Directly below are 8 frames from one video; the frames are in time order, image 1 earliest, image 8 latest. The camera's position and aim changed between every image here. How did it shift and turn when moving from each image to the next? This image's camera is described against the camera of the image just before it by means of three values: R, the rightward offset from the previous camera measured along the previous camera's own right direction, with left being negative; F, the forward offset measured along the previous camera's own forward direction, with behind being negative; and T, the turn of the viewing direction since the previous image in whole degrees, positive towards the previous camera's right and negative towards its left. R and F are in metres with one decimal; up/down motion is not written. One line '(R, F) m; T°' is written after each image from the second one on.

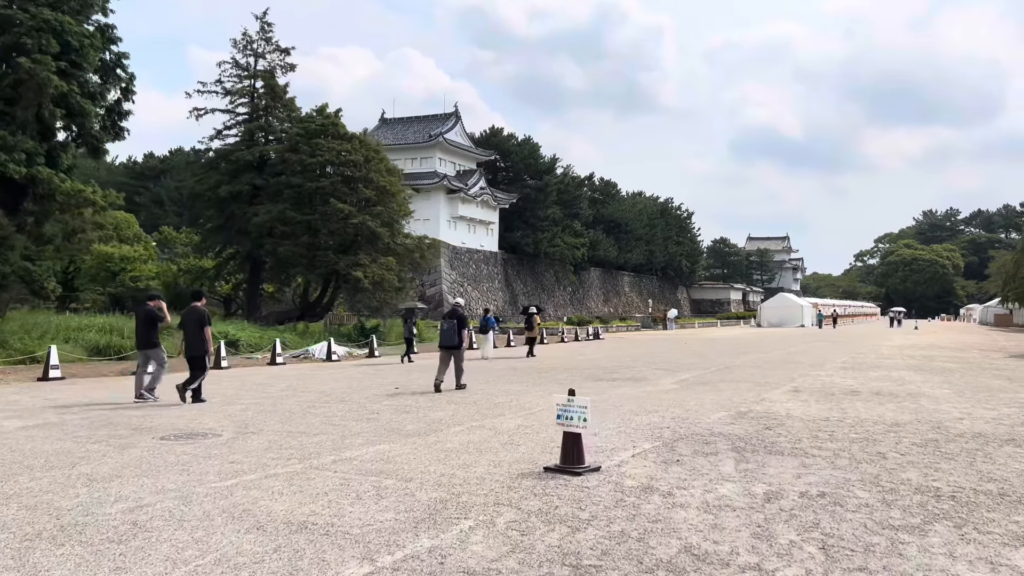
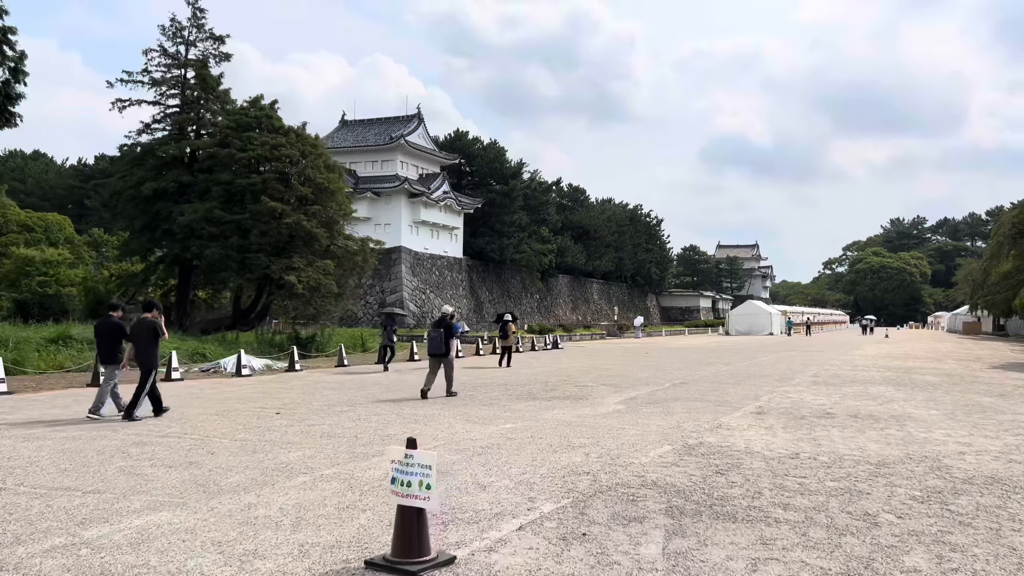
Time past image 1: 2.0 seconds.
(+0.8, +2.1) m; +2°
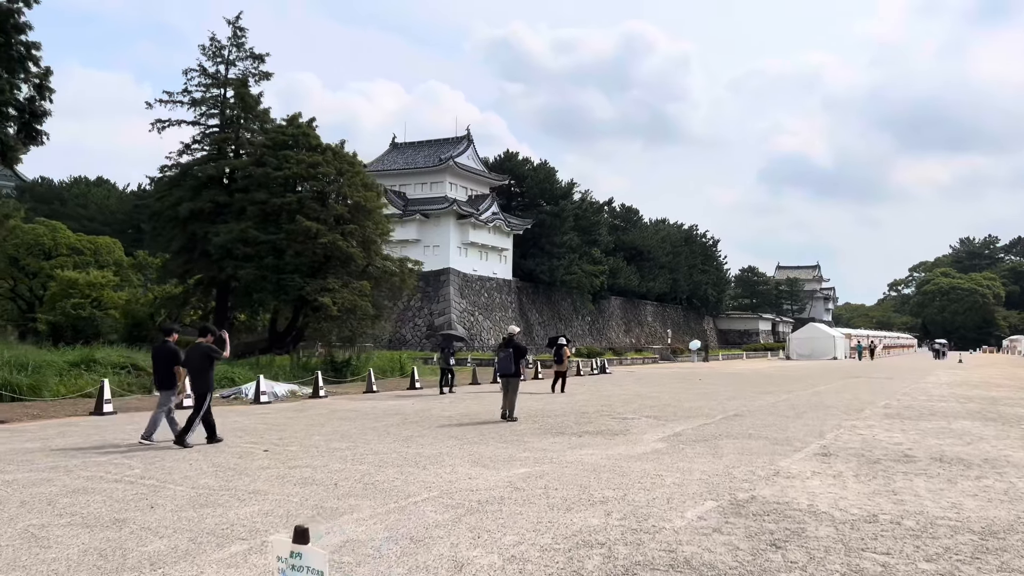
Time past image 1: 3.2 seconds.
(+0.4, +1.3) m; -4°
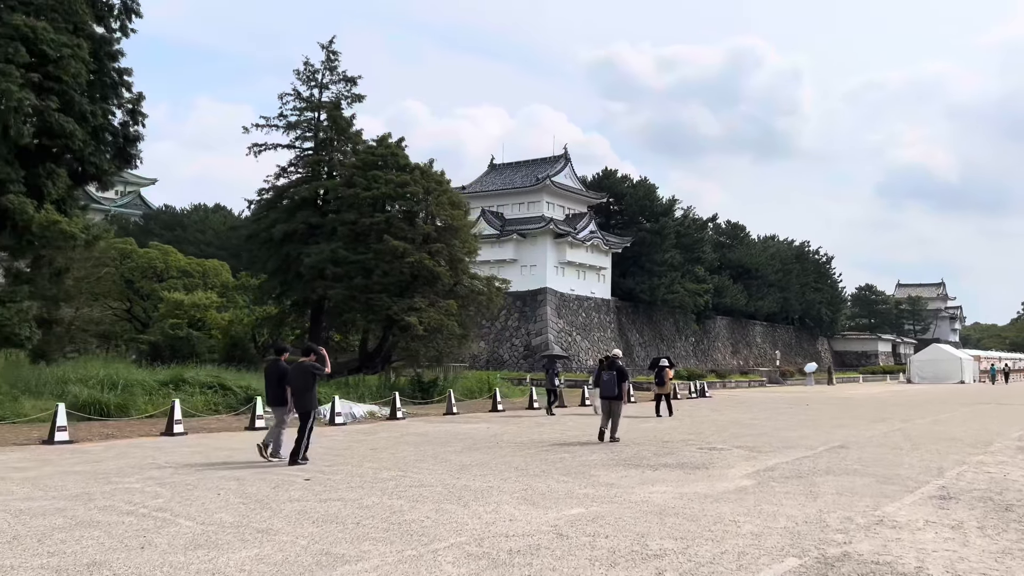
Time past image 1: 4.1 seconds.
(+0.4, +0.9) m; -7°
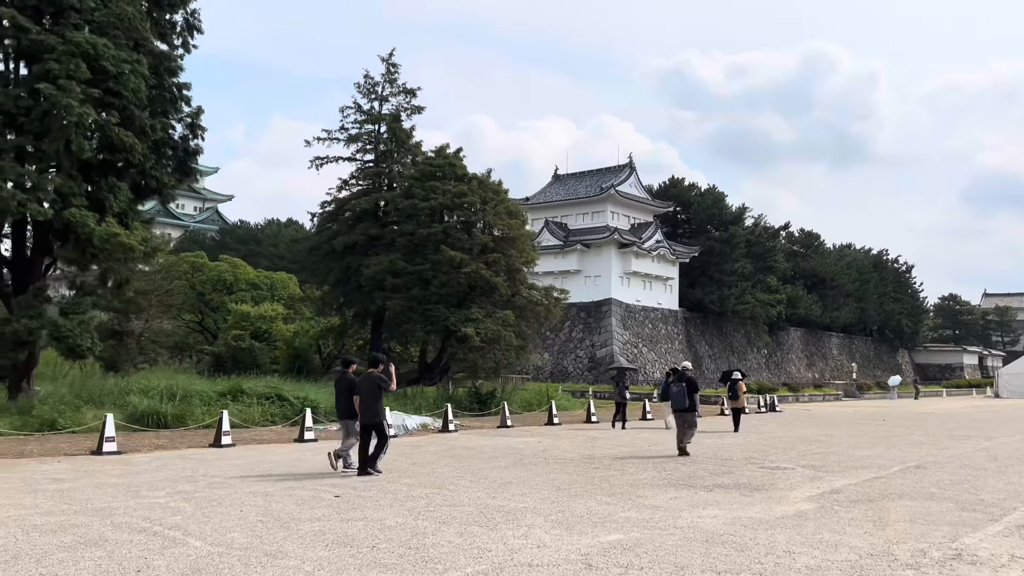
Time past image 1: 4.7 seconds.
(+0.3, +0.5) m; -5°
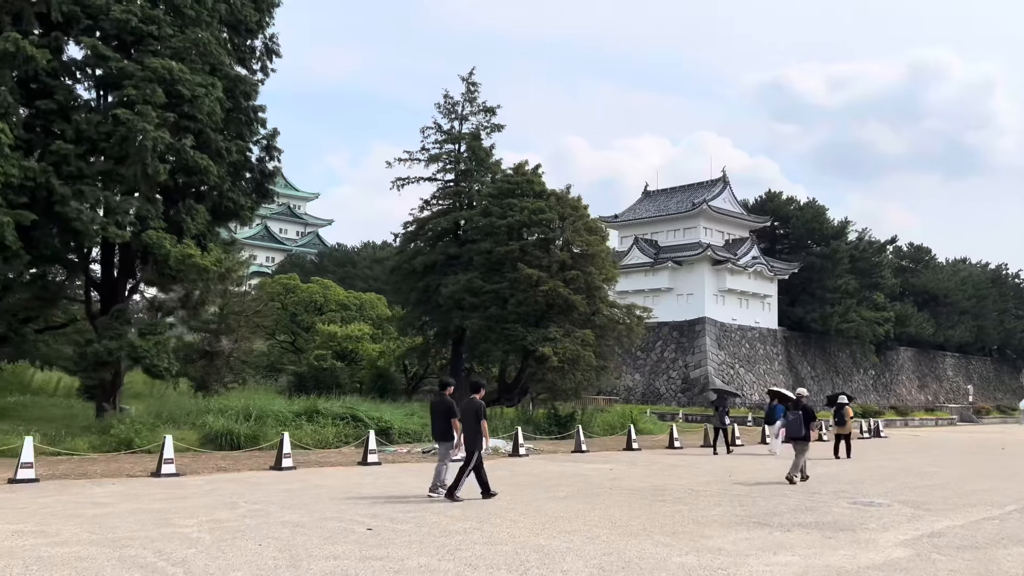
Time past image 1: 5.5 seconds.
(+0.5, +0.7) m; -7°
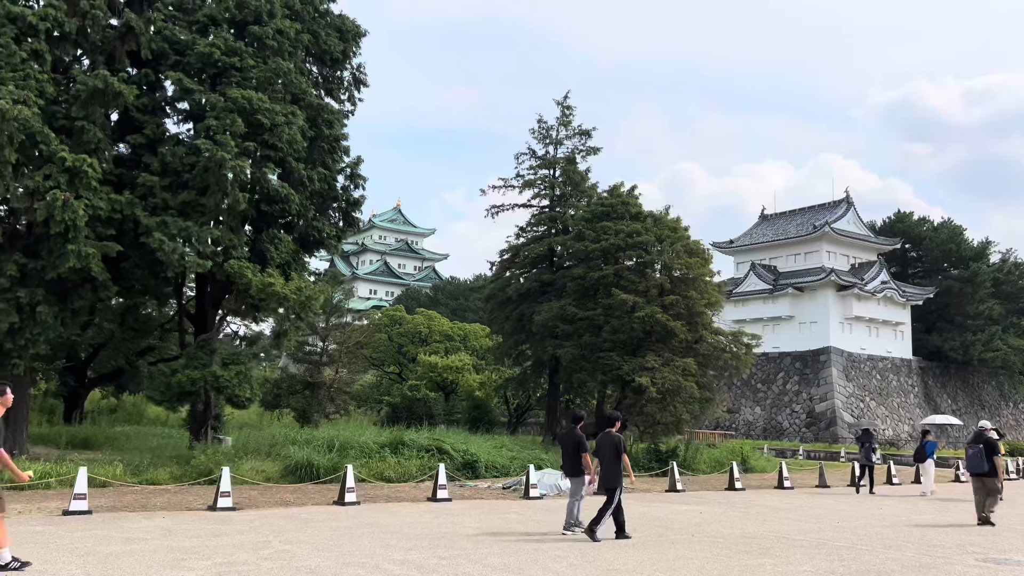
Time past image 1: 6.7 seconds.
(+0.6, +1.0) m; -8°
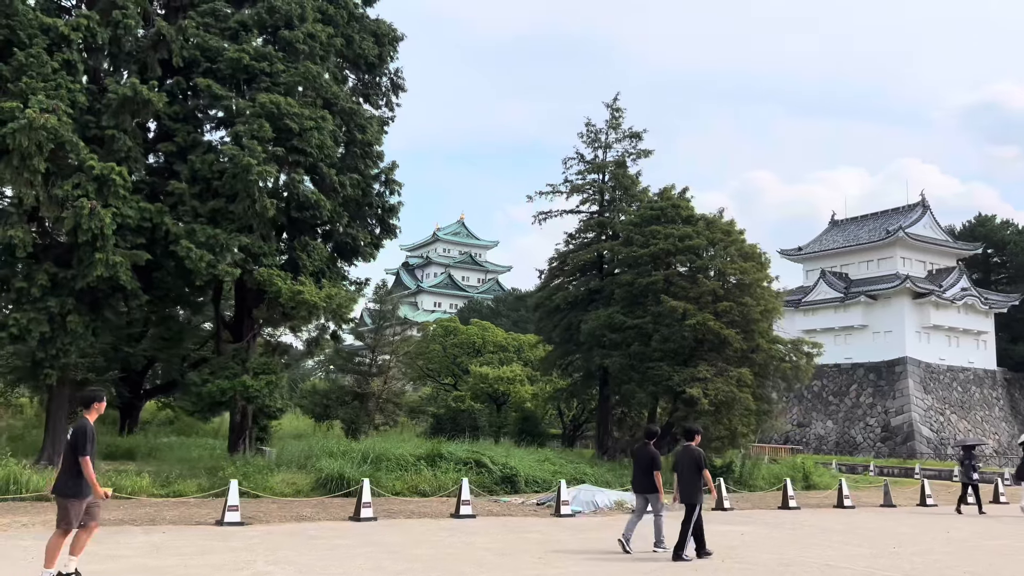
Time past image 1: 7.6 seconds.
(+0.6, +0.8) m; -5°
